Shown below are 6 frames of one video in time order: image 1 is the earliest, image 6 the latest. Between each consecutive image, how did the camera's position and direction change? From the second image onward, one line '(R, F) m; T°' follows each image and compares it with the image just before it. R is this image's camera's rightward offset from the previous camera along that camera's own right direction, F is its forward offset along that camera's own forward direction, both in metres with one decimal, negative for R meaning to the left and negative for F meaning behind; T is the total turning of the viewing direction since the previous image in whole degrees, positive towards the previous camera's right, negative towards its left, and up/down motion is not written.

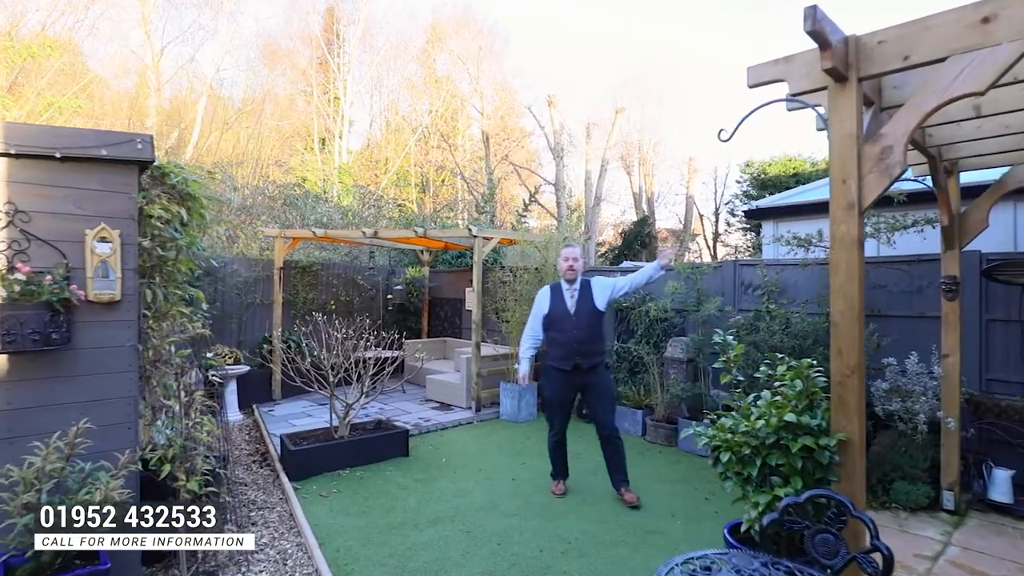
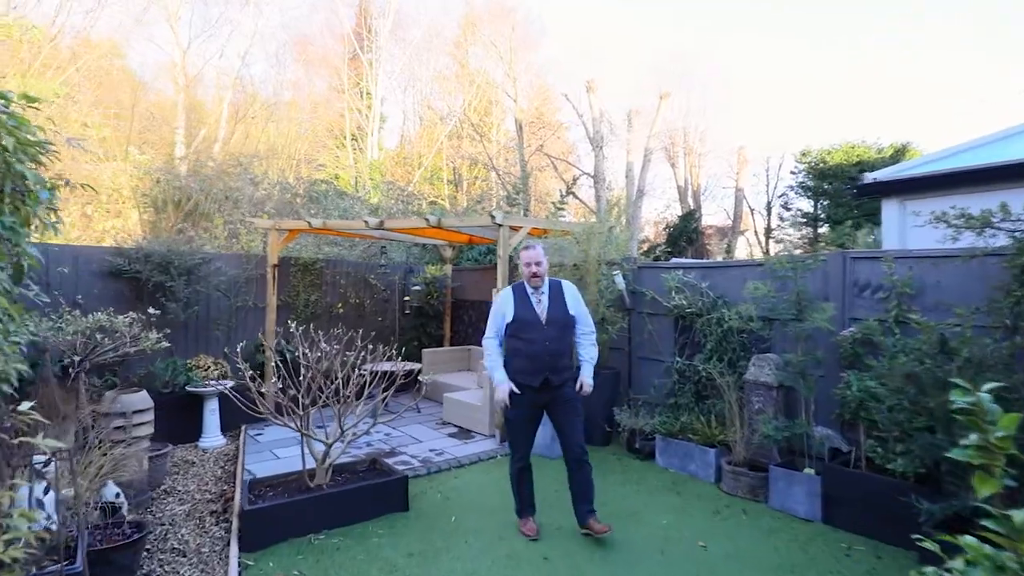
(0.0, +1.2) m; -3°
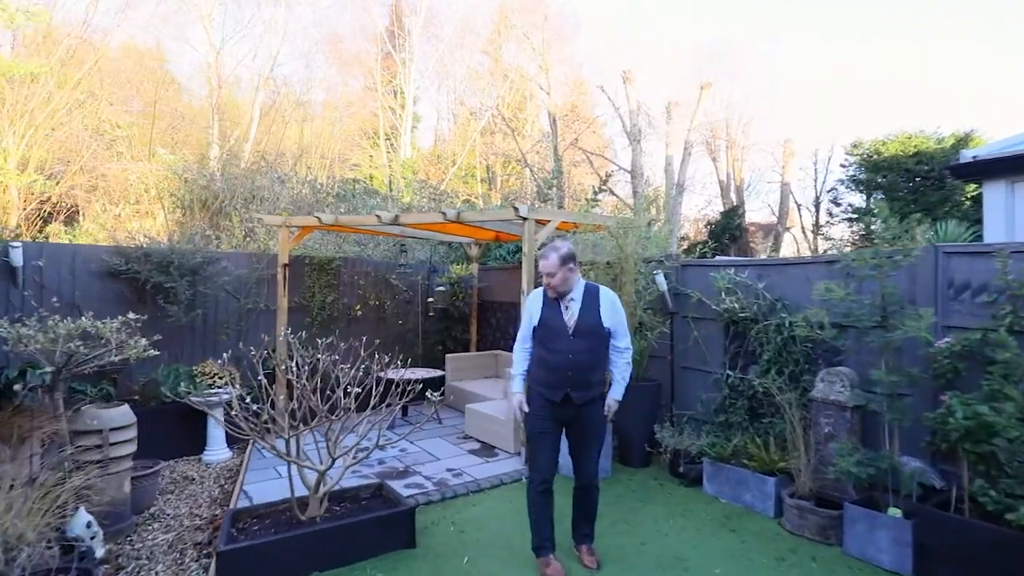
(+0.1, +0.5) m; -3°
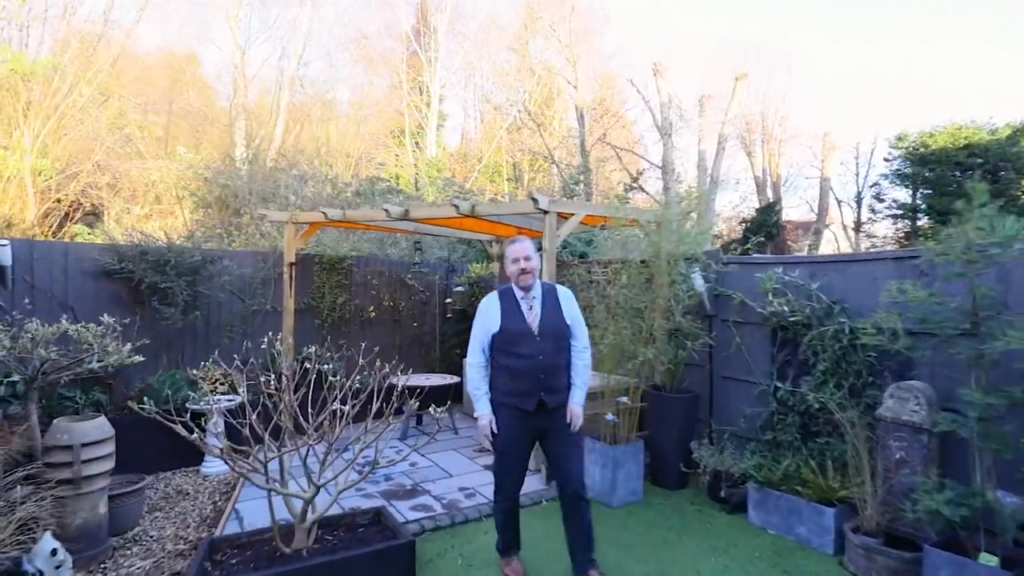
(+0.1, +0.4) m; -3°
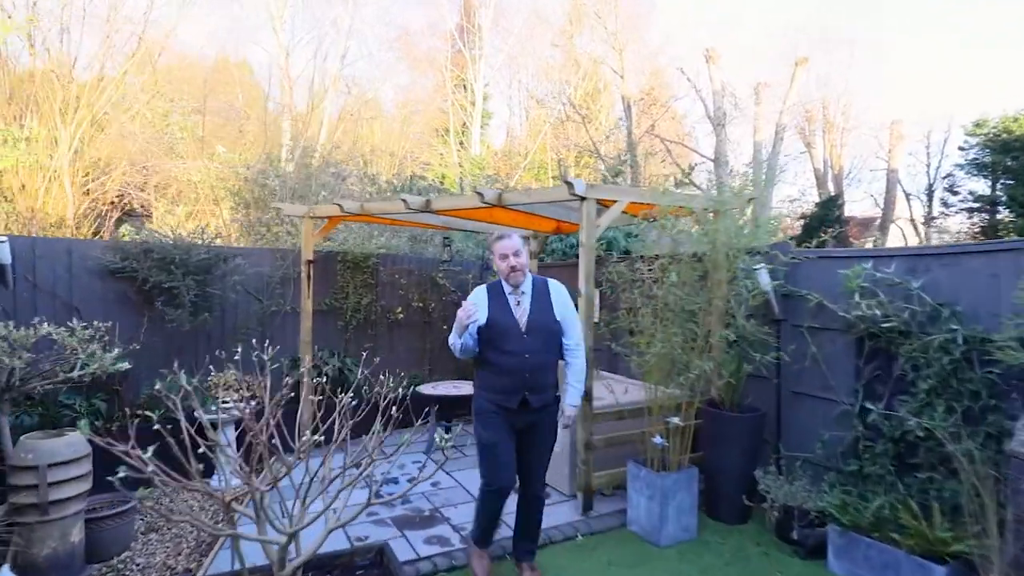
(+0.1, +0.5) m; -4°
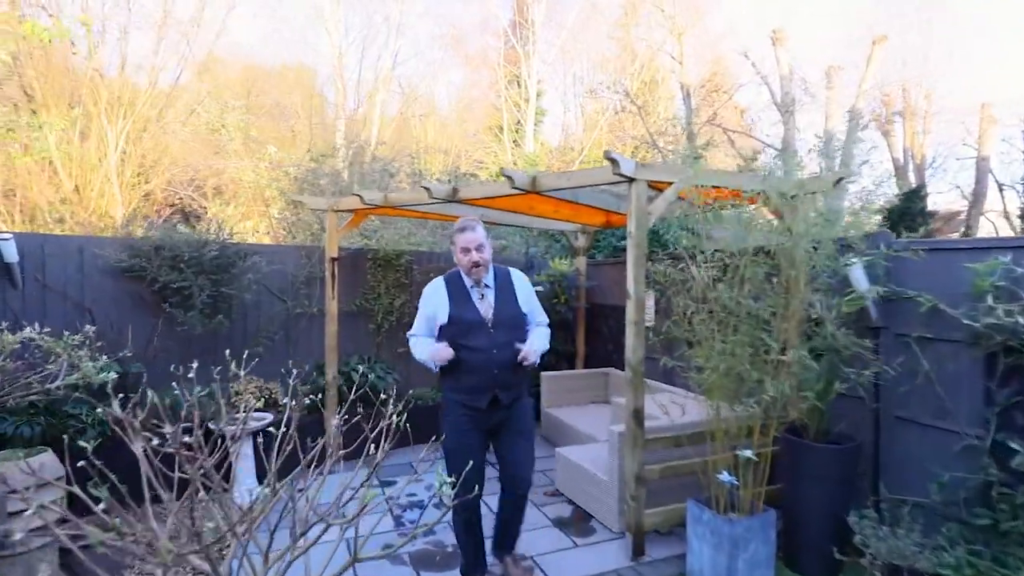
(+0.1, +0.5) m; -5°
